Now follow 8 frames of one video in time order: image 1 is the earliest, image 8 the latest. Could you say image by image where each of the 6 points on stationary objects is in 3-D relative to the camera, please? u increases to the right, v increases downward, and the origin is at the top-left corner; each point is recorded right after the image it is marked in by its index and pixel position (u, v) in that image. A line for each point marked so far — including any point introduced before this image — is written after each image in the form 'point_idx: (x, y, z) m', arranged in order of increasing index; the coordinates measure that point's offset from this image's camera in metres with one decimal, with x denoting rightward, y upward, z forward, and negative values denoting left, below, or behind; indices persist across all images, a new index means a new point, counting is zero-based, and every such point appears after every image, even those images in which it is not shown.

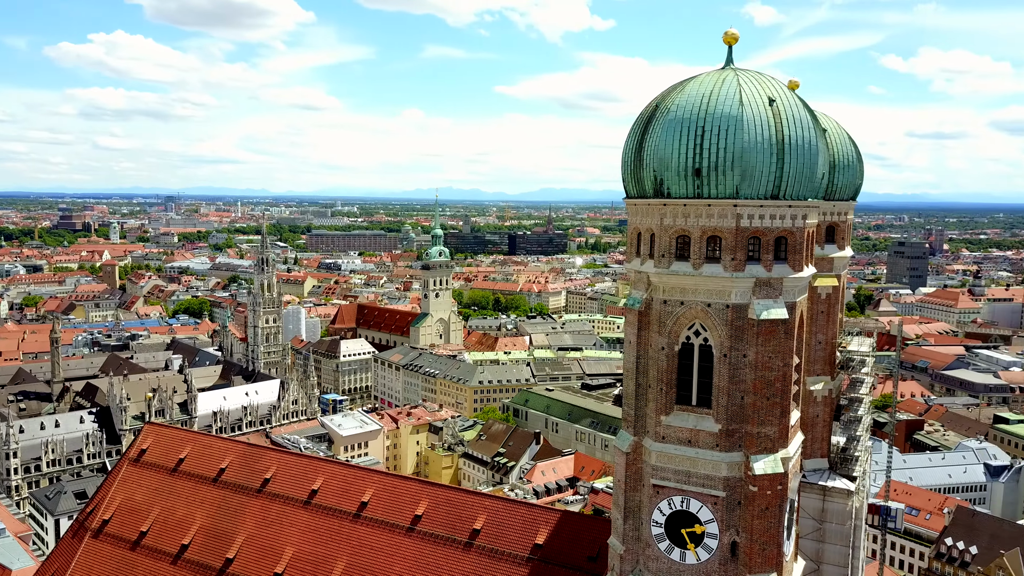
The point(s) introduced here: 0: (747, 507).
0: (+5.7, -5.3, +19.7) m
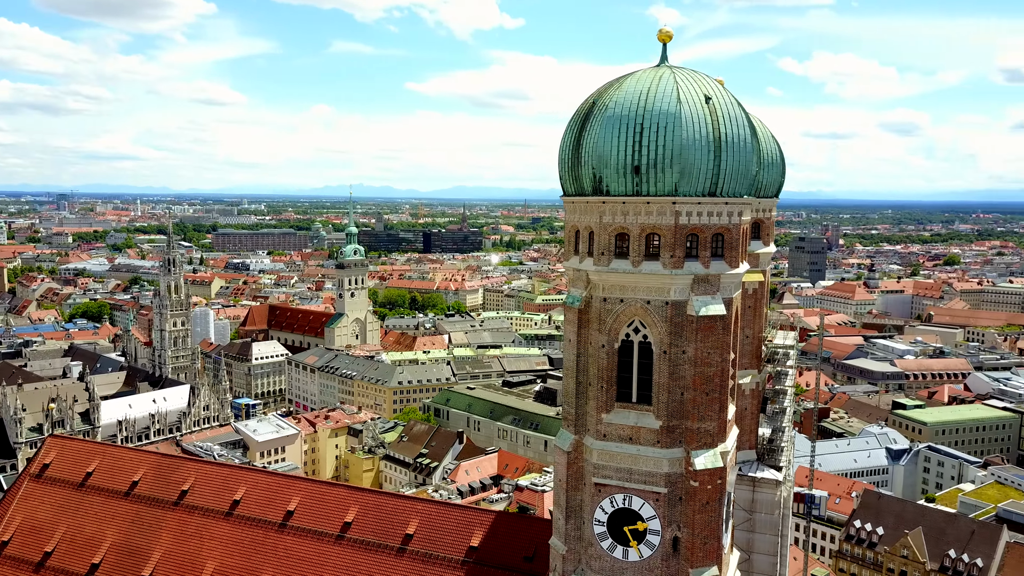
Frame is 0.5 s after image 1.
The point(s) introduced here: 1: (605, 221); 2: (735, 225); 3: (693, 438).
0: (+4.3, -5.2, +19.8) m
1: (+2.3, +1.6, +19.9) m
2: (+5.4, +1.5, +19.8) m
3: (+4.4, -3.6, +19.7) m
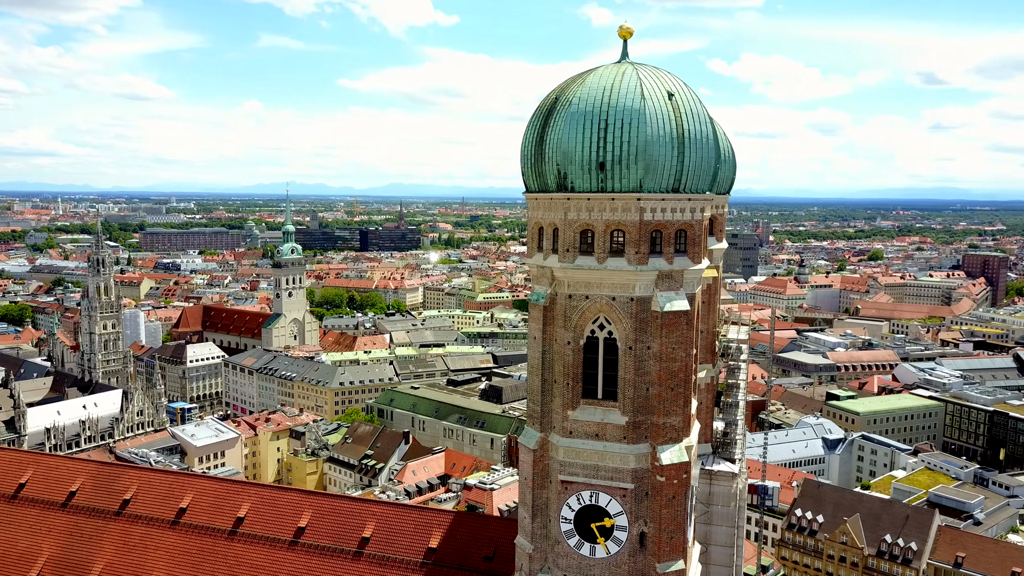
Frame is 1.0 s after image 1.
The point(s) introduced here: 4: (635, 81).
0: (+3.5, -5.1, +19.9) m
1: (+1.4, +1.7, +19.9) m
2: (+4.5, +1.6, +20.0) m
3: (+3.6, -3.5, +19.8) m
4: (+2.9, +4.9, +19.4) m
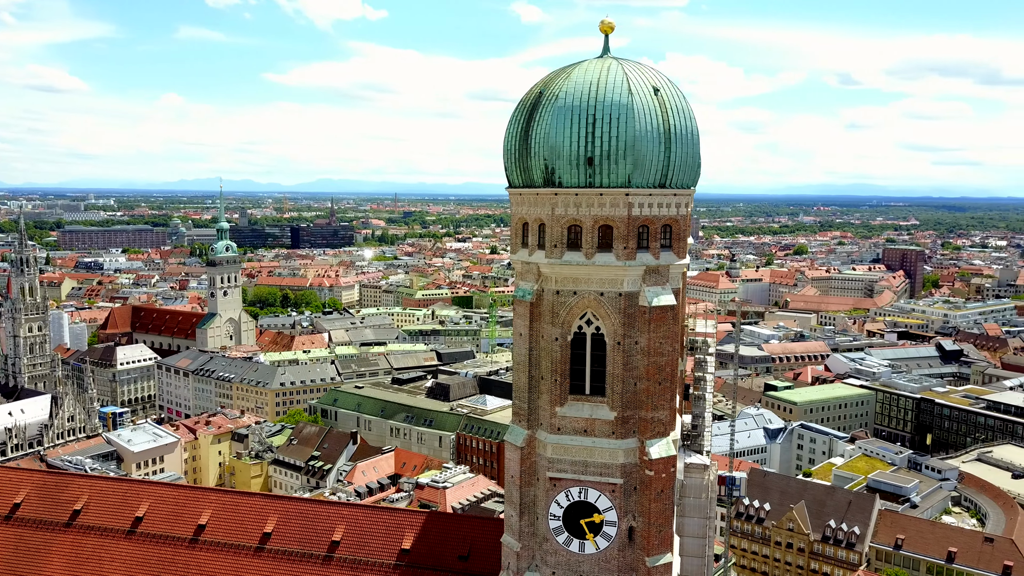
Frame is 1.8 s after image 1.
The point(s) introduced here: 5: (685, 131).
0: (+3.2, -5.0, +20.0) m
1: (+1.1, +1.8, +19.7) m
2: (+4.2, +1.8, +20.1) m
3: (+3.3, -3.4, +19.9) m
4: (+2.6, +5.0, +19.4) m
5: (+4.2, +3.8, +19.8) m
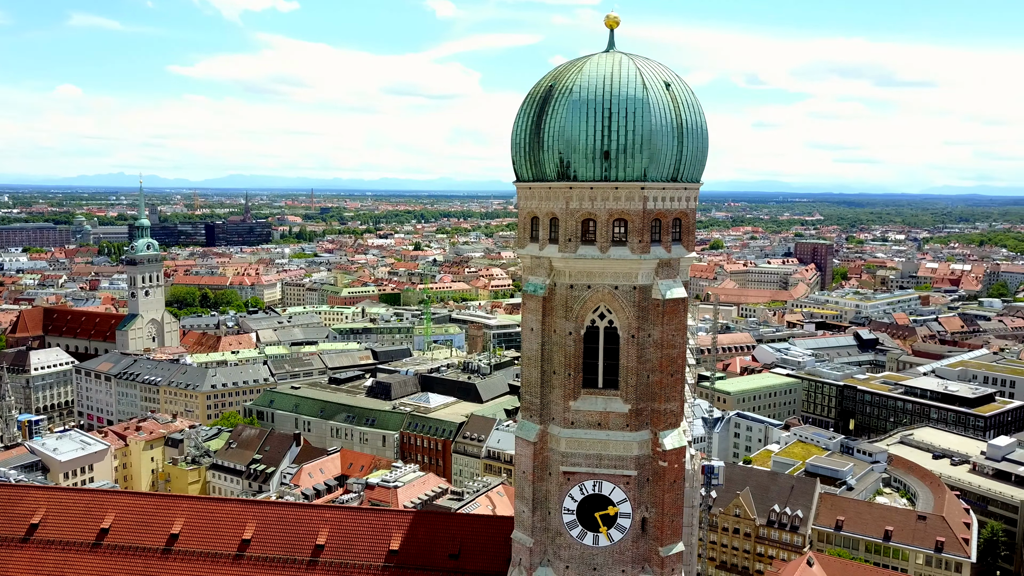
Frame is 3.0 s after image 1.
0: (+3.6, -4.8, +20.2) m
1: (+1.4, +2.0, +19.7) m
2: (+4.5, +2.0, +20.4) m
3: (+3.7, -3.2, +20.1) m
4: (+2.9, +5.2, +19.5) m
5: (+4.5, +4.0, +20.0) m
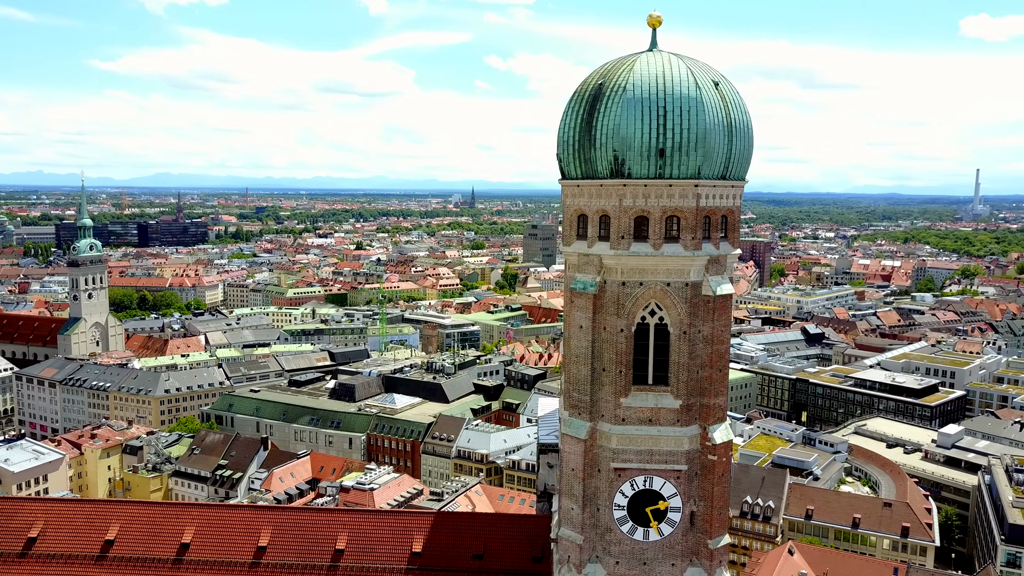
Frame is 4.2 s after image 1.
0: (+4.9, -4.8, +20.5) m
1: (+2.7, +2.0, +19.8) m
2: (+5.7, +2.1, +20.7) m
3: (+5.0, -3.1, +20.4) m
4: (+4.2, +5.3, +19.7) m
5: (+5.7, +4.1, +20.3) m
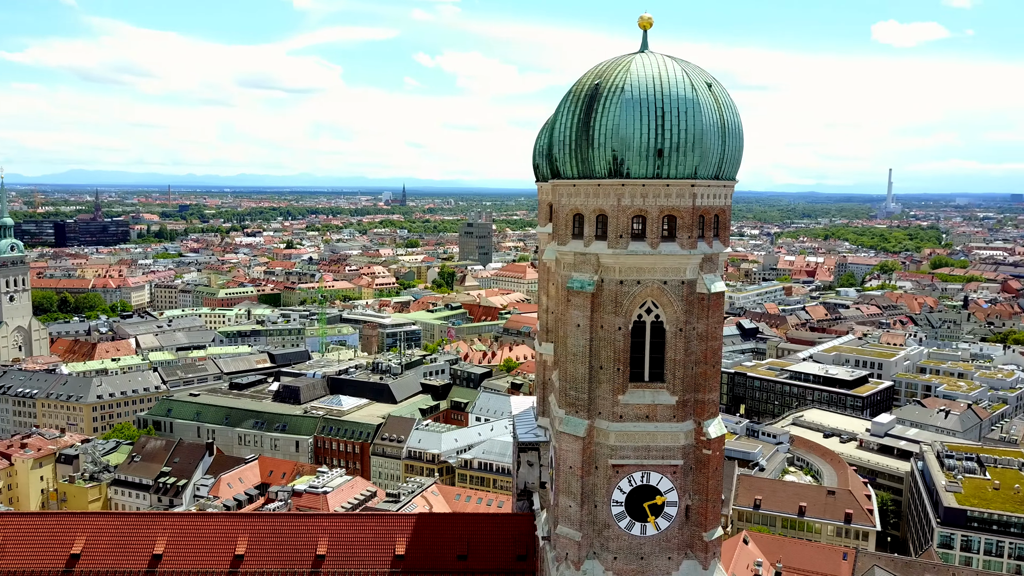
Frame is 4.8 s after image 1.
0: (+4.9, -4.7, +20.9) m
1: (+2.7, +2.1, +20.0) m
2: (+5.6, +2.1, +21.2) m
3: (+4.9, -3.1, +20.8) m
4: (+4.1, +5.3, +20.0) m
5: (+5.6, +4.1, +20.8) m
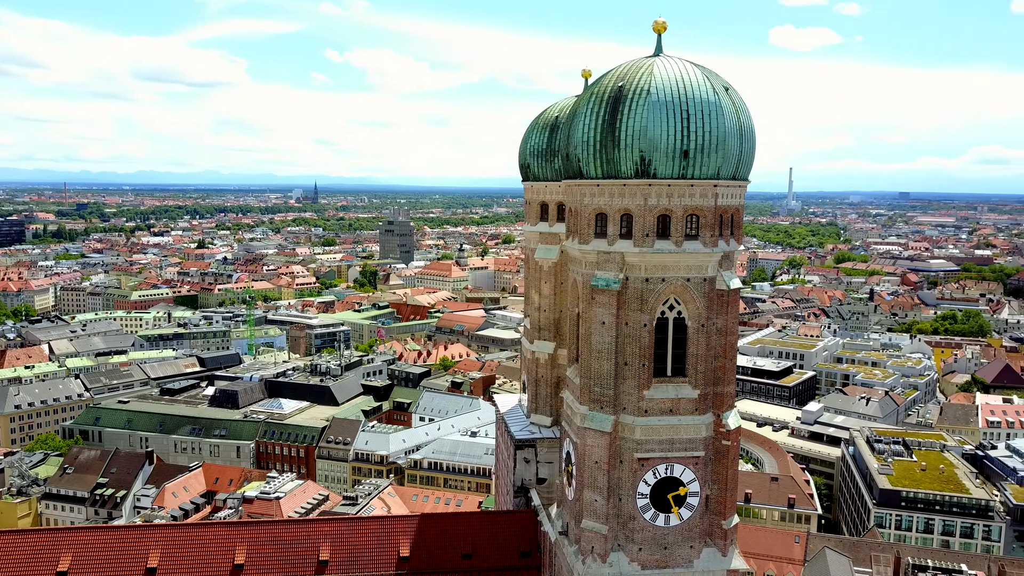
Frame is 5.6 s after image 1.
0: (+5.5, -4.6, +21.7) m
1: (+3.4, +2.1, +20.5) m
2: (+6.2, +2.2, +22.0) m
3: (+5.6, -3.0, +21.6) m
4: (+4.8, +5.4, +20.6) m
5: (+6.2, +4.2, +21.6) m
